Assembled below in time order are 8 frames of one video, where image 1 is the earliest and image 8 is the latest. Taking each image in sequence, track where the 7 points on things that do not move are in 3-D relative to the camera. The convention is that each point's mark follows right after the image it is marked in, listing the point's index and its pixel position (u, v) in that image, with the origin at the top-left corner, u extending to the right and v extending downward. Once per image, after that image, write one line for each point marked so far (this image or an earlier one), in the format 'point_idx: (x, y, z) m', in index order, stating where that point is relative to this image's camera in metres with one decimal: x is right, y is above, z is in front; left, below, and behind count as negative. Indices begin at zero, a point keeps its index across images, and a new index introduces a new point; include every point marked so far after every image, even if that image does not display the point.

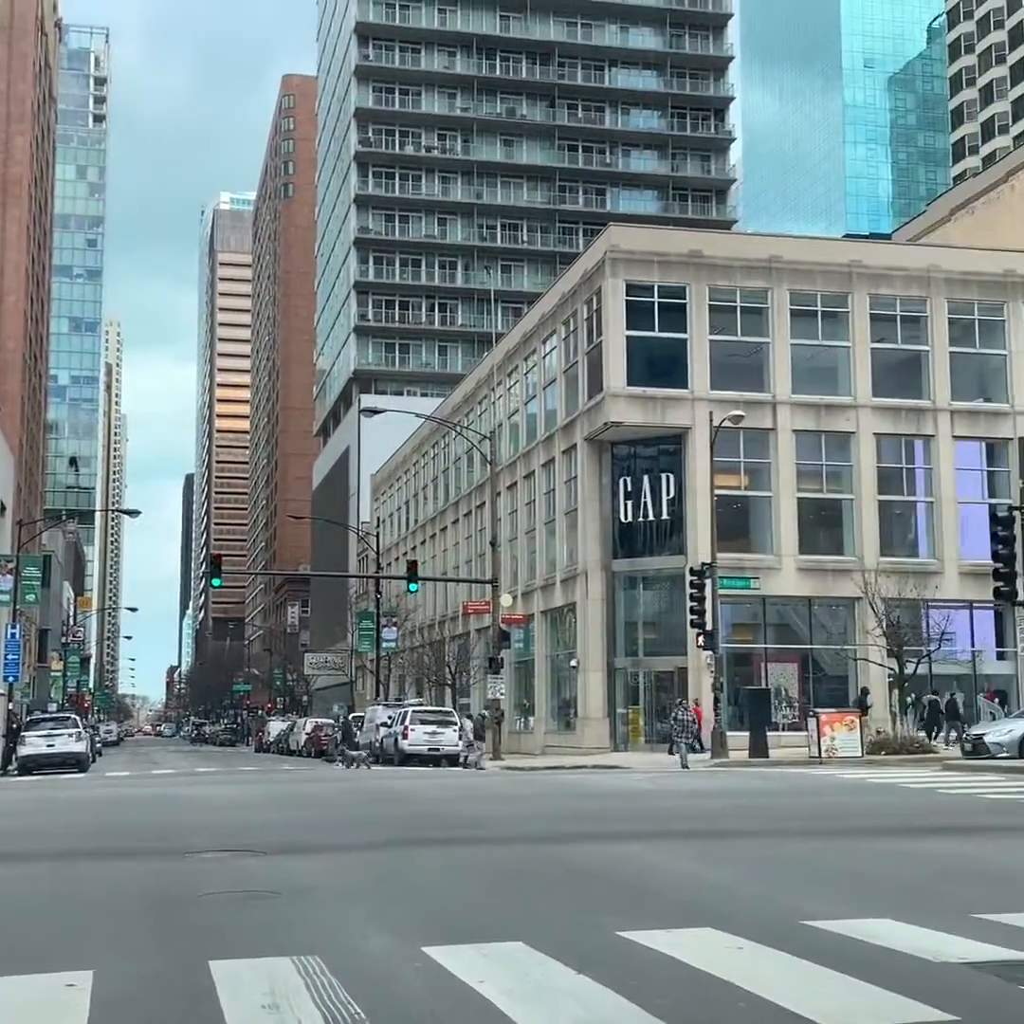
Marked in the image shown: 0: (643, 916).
0: (+0.9, -2.6, +9.1) m
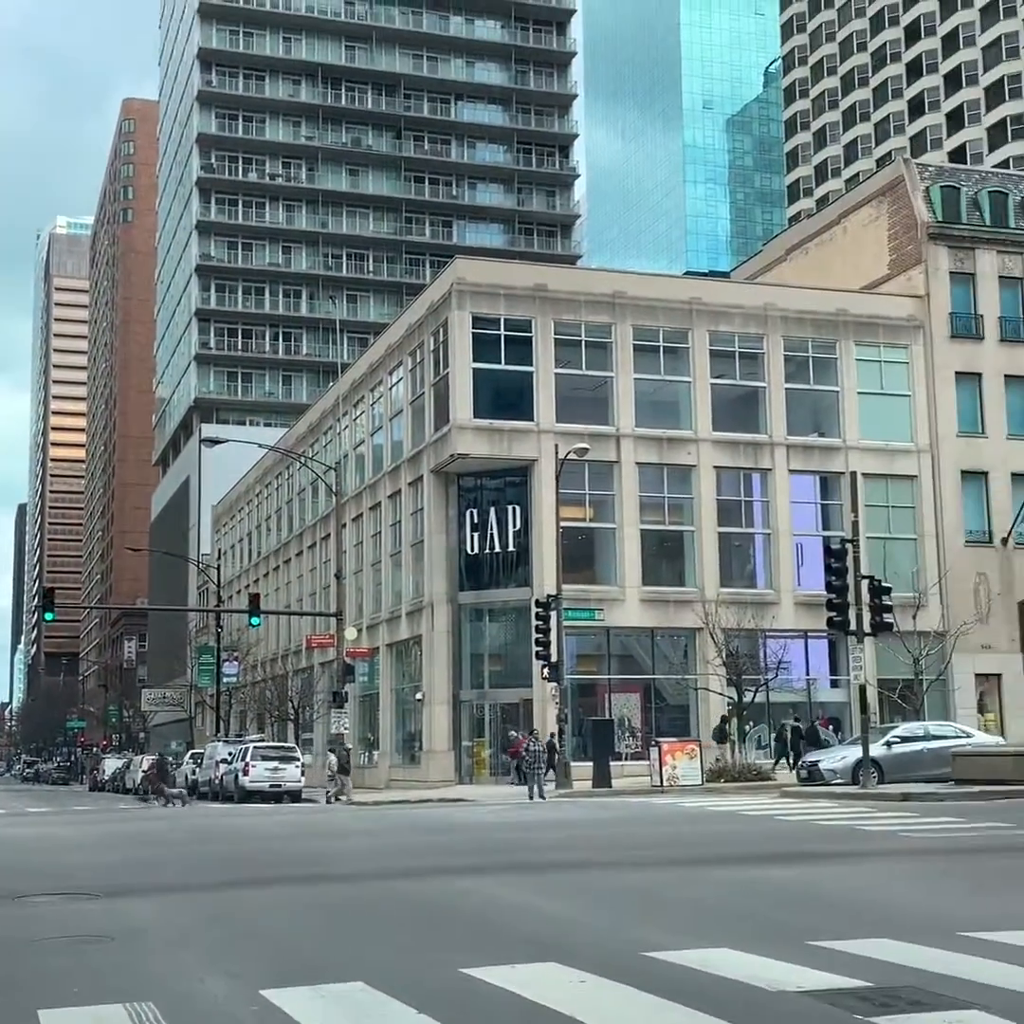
0: (-0.1, -2.8, +9.0) m
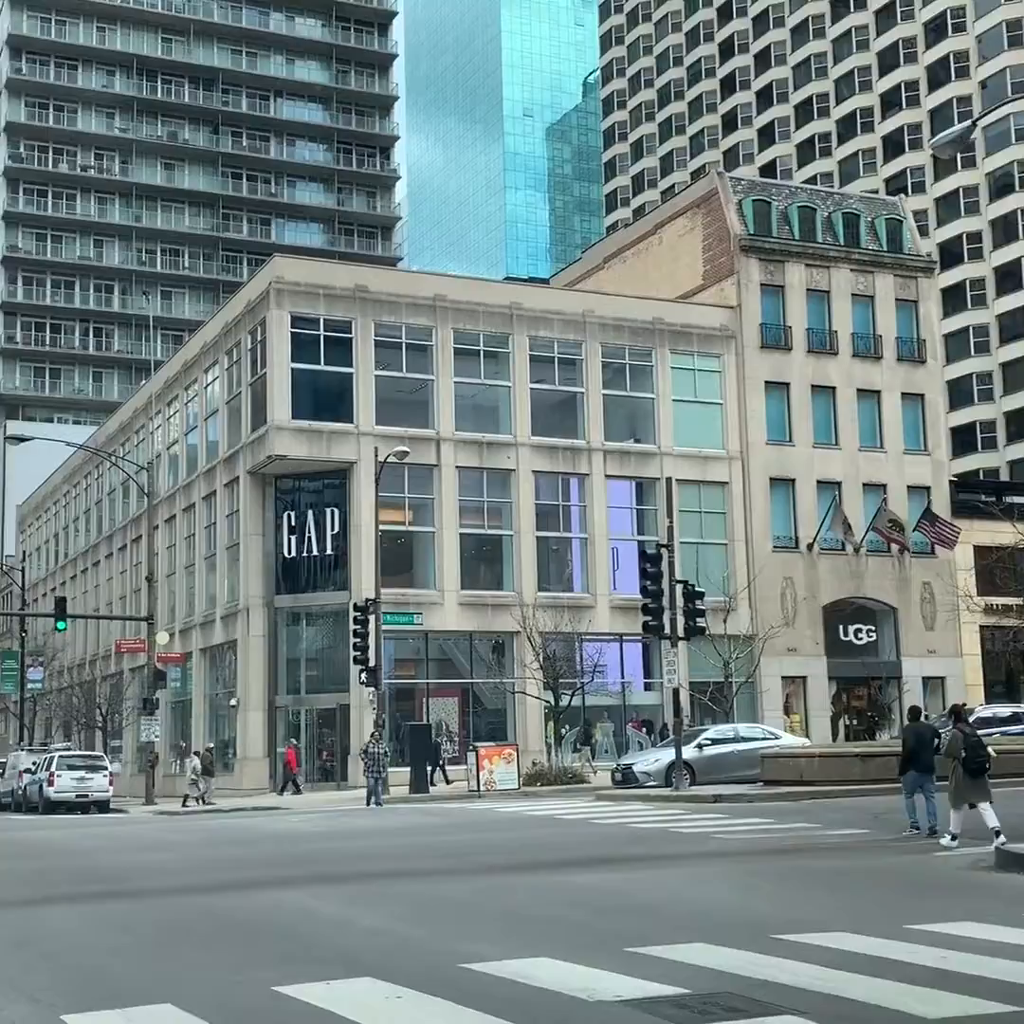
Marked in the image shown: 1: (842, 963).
0: (-1.3, -2.8, +8.7) m
1: (+2.1, -2.8, +8.8) m
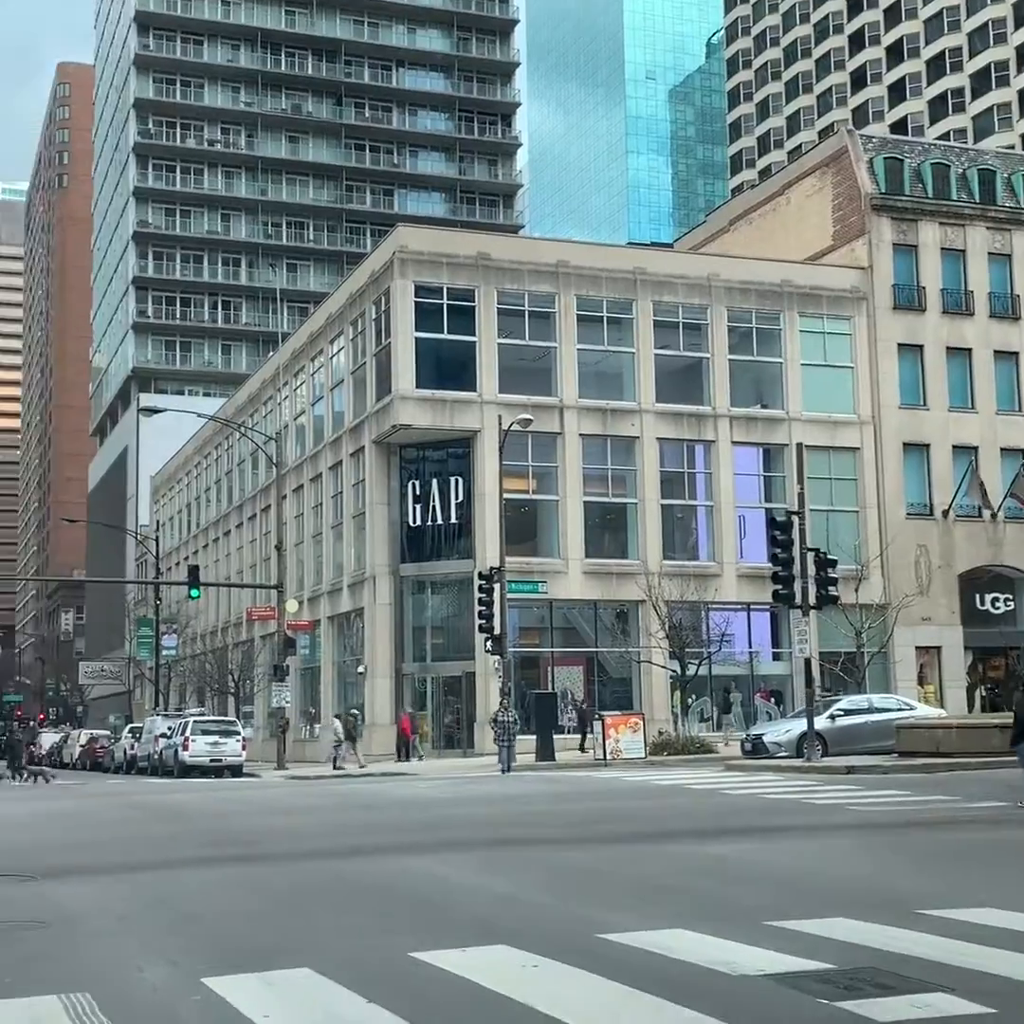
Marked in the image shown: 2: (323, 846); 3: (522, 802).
0: (-0.5, -2.6, +8.7) m
1: (+2.9, -2.6, +8.5) m
2: (-1.9, -3.4, +14.2) m
3: (+0.1, -4.0, +19.2) m
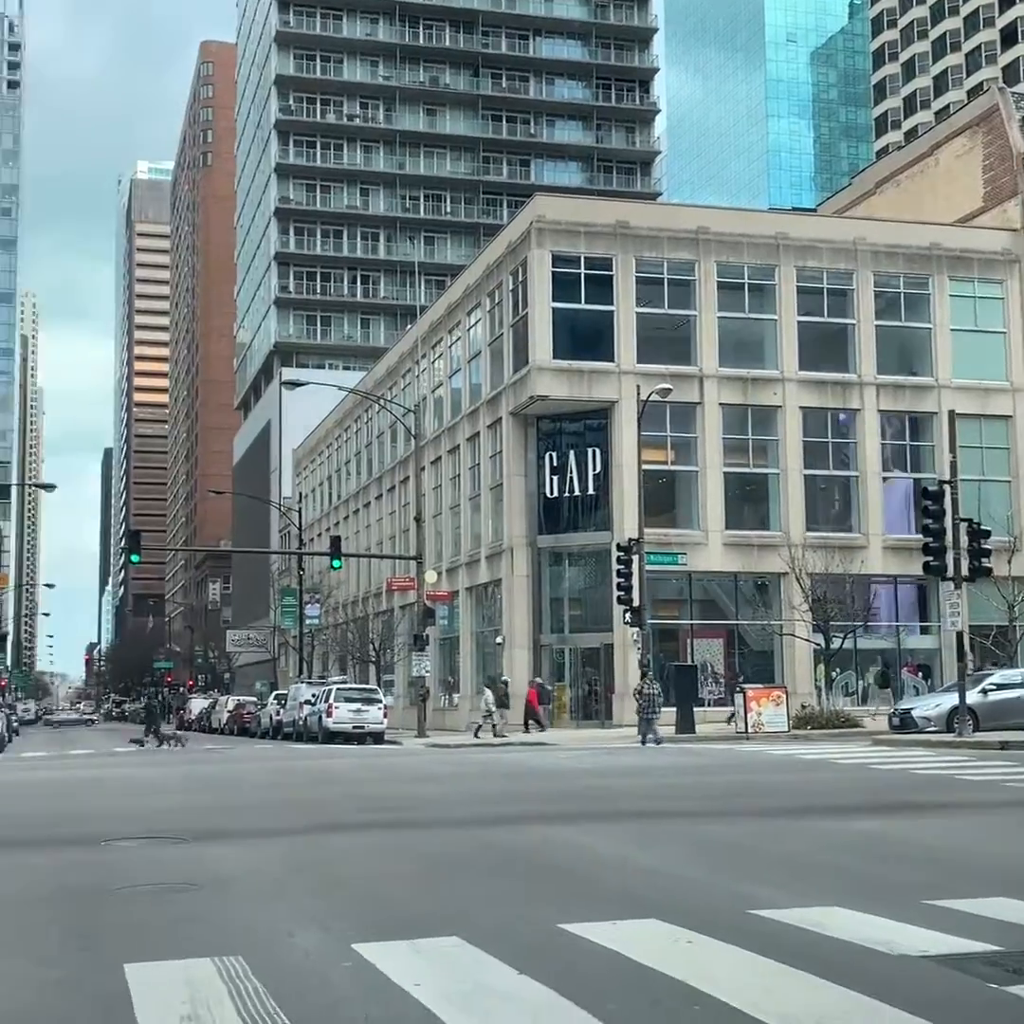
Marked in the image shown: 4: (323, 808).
0: (+0.4, -2.4, +8.6) m
1: (+3.8, -2.4, +8.1) m
2: (-0.5, -3.1, +14.3) m
3: (+2.0, -3.5, +19.0) m
4: (-2.1, -3.2, +15.3) m
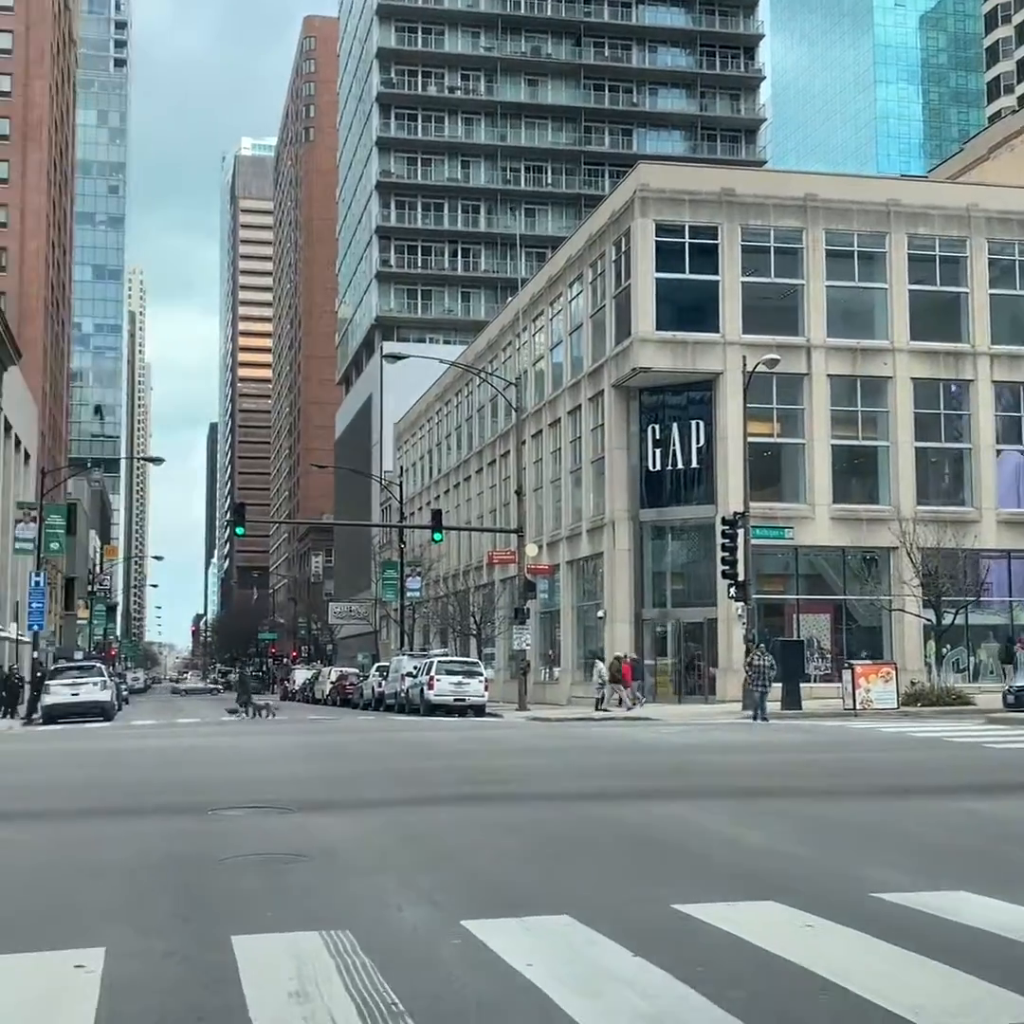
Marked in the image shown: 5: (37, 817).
0: (+1.1, -2.2, +8.4) m
1: (+4.4, -2.2, +7.6) m
2: (+0.6, -2.8, +14.0) m
3: (+3.4, -3.2, +18.6) m
4: (-0.9, -2.9, +15.2) m
5: (-4.2, -2.7, +12.3) m
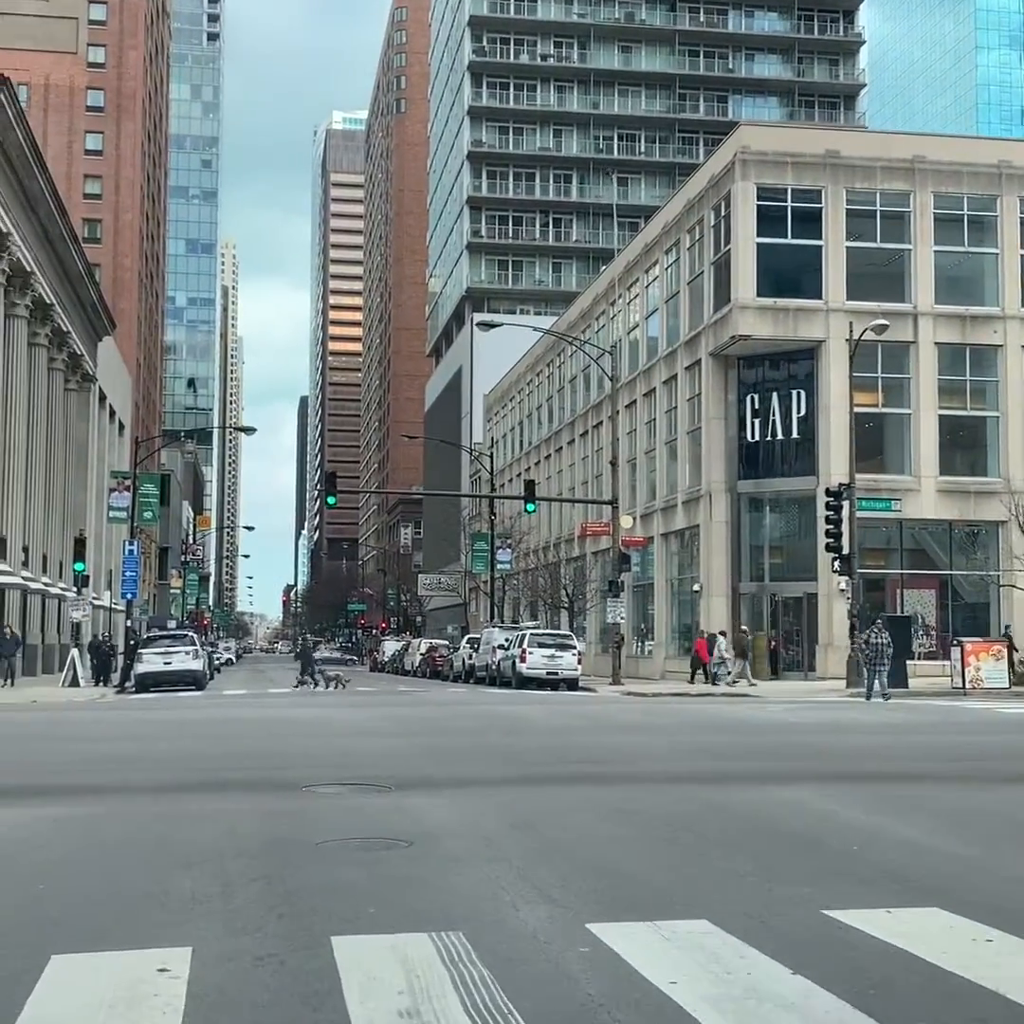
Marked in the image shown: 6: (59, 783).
0: (+1.8, -2.0, +7.6) m
1: (+5.0, -2.1, +6.6) m
2: (+1.6, -2.4, +13.3) m
3: (+4.7, -2.8, +17.7) m
4: (+0.2, -2.6, +14.6) m
5: (-3.3, -2.4, +11.8) m
6: (-4.0, -2.4, +12.6) m
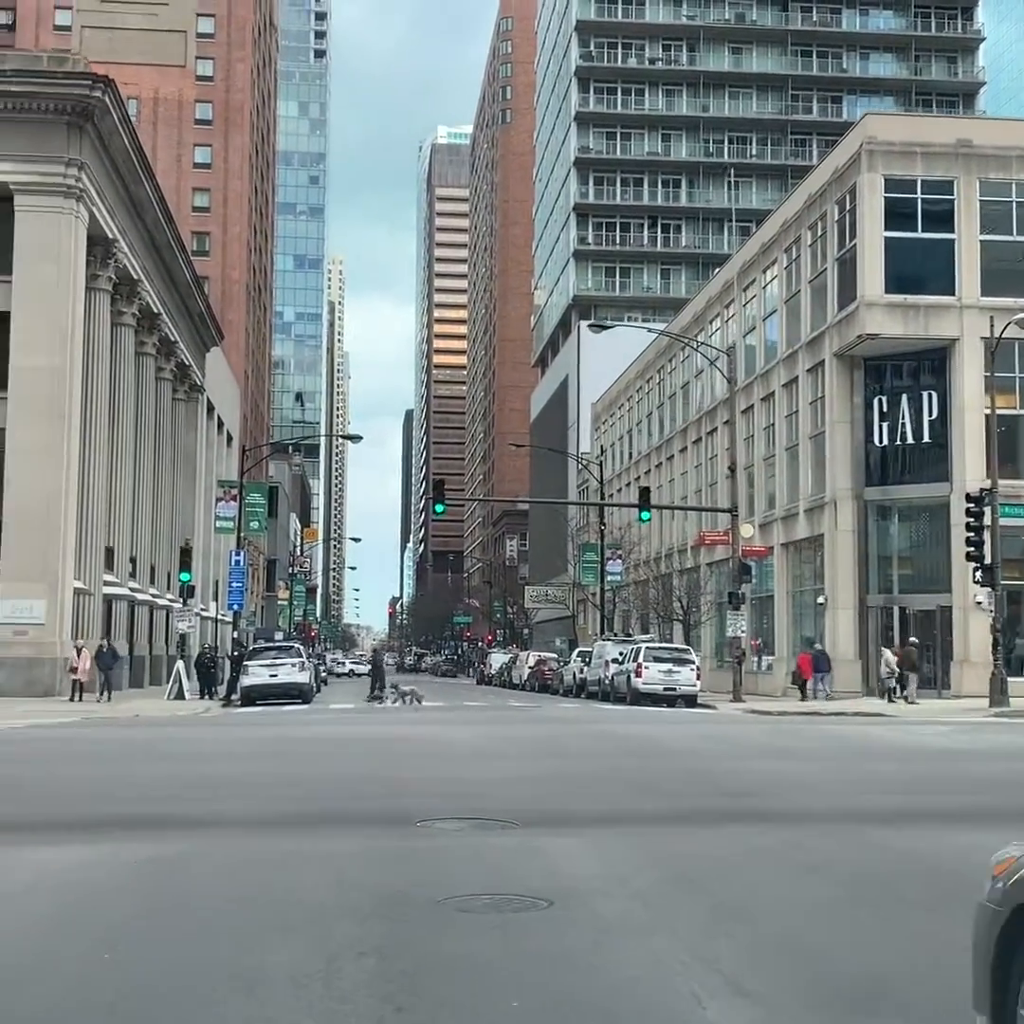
0: (+2.5, -1.9, +5.9) m
1: (+5.7, -2.0, +4.7) m
2: (+2.8, -2.4, +11.6) m
3: (+6.2, -2.8, +15.8) m
4: (+1.4, -2.6, +13.0) m
5: (-2.2, -2.3, +10.5) m
6: (-2.9, -2.4, +11.3) m
